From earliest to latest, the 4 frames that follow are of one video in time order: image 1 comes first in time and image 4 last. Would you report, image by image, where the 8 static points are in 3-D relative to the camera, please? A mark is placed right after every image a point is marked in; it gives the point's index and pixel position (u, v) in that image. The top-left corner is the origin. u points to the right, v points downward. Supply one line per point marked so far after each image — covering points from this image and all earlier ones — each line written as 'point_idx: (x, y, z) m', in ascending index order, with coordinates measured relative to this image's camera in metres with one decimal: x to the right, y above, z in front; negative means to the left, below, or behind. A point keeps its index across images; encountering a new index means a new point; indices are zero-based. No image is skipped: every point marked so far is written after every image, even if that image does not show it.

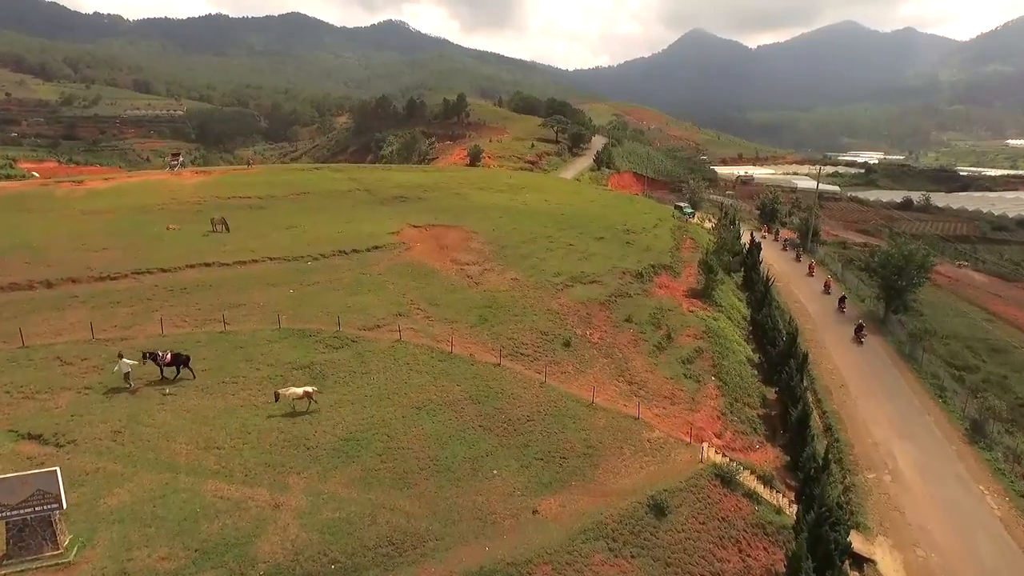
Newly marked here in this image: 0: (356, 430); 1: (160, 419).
0: (-3.9, -3.6, +18.5) m
1: (-8.5, -3.1, +17.7) m
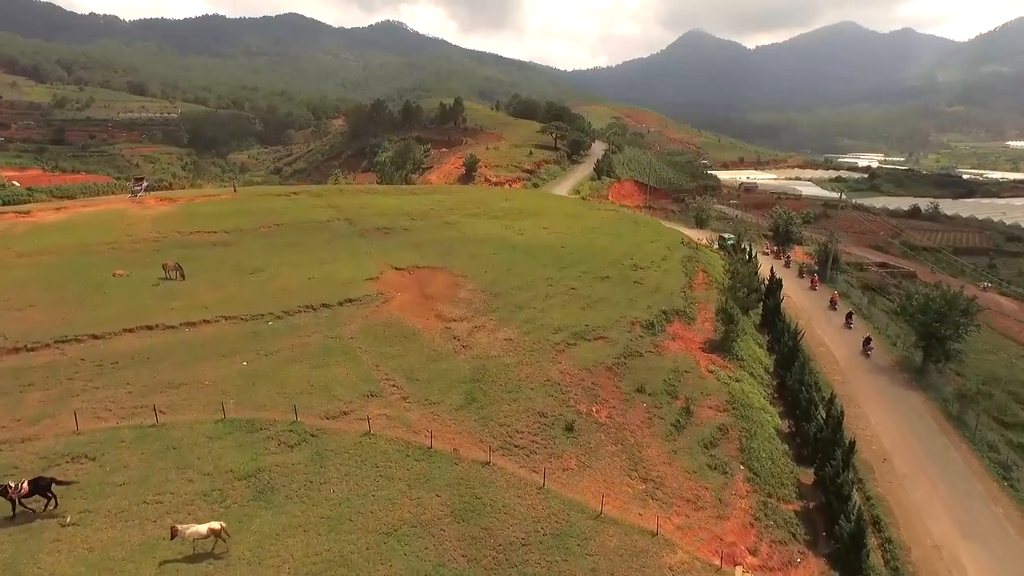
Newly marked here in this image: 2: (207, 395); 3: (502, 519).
0: (-4.1, -5.7, +14.6) m
1: (-8.7, -5.2, +13.8) m
2: (-8.3, -2.9, +19.8) m
3: (-0.2, -5.4, +17.1) m
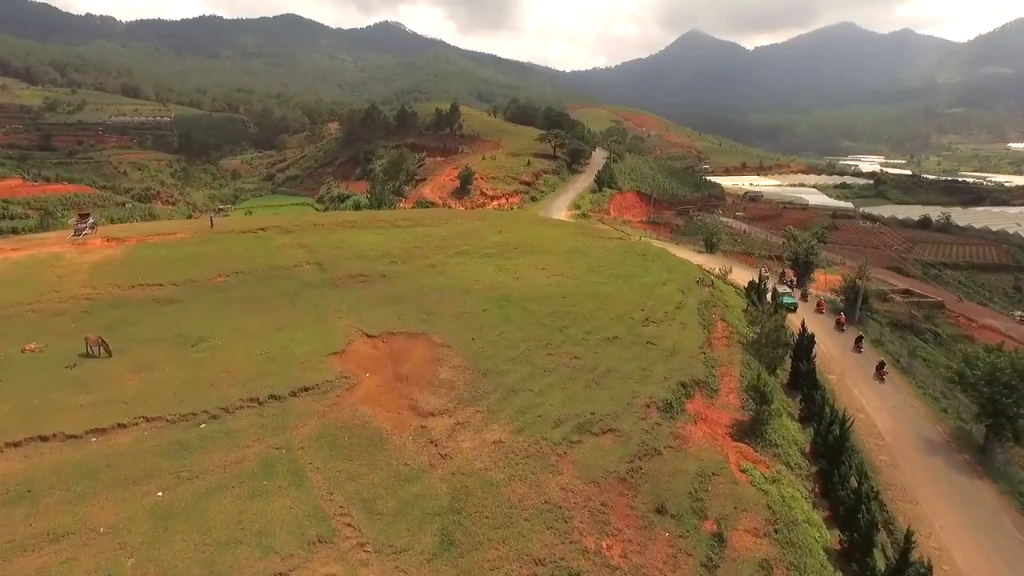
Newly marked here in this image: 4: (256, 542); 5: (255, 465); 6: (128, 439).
0: (-4.4, -8.2, +9.9) m
1: (-9.0, -7.8, +9.0) m
2: (-8.5, -5.4, +15.1) m
3: (-0.5, -7.9, +12.3) m
4: (-5.5, -5.5, +15.8) m
5: (-6.4, -4.4, +18.3) m
6: (-9.8, -3.9, +18.7) m
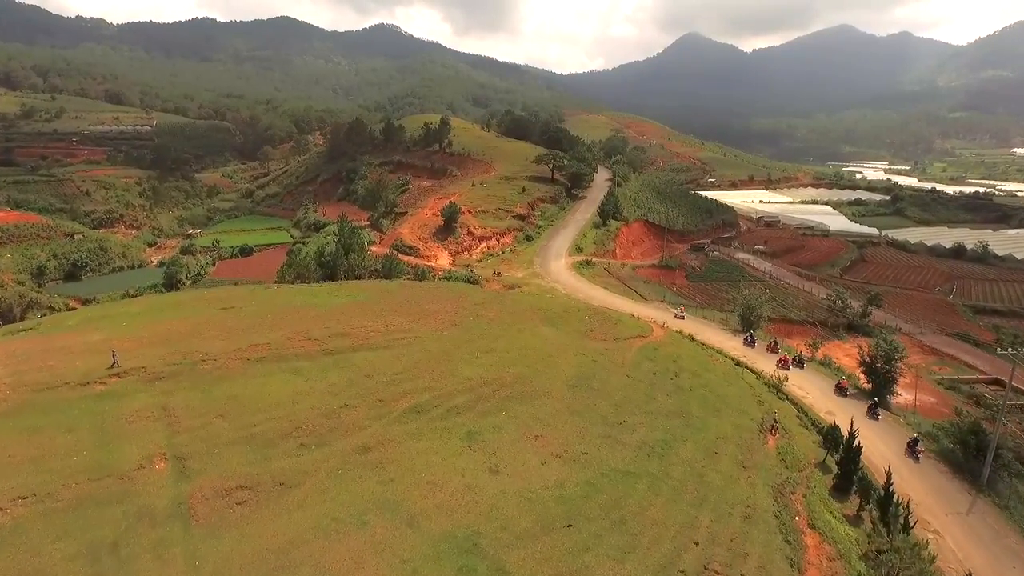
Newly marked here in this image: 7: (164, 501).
0: (-5.1, -14.4, -2.9) m
1: (-9.6, -13.9, -3.7) m
2: (-9.2, -11.6, +2.3) m
3: (-1.2, -14.1, -0.4) m
4: (-6.2, -11.6, +3.0) m
5: (-7.1, -10.5, +5.6) m
6: (-10.5, -10.1, +5.9) m
7: (-9.5, -5.7, +20.0) m
